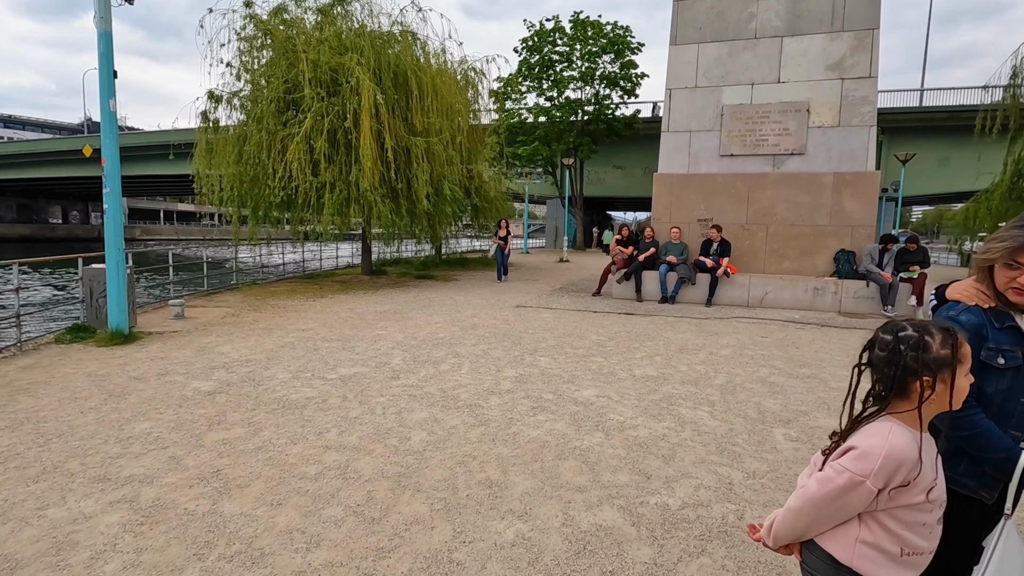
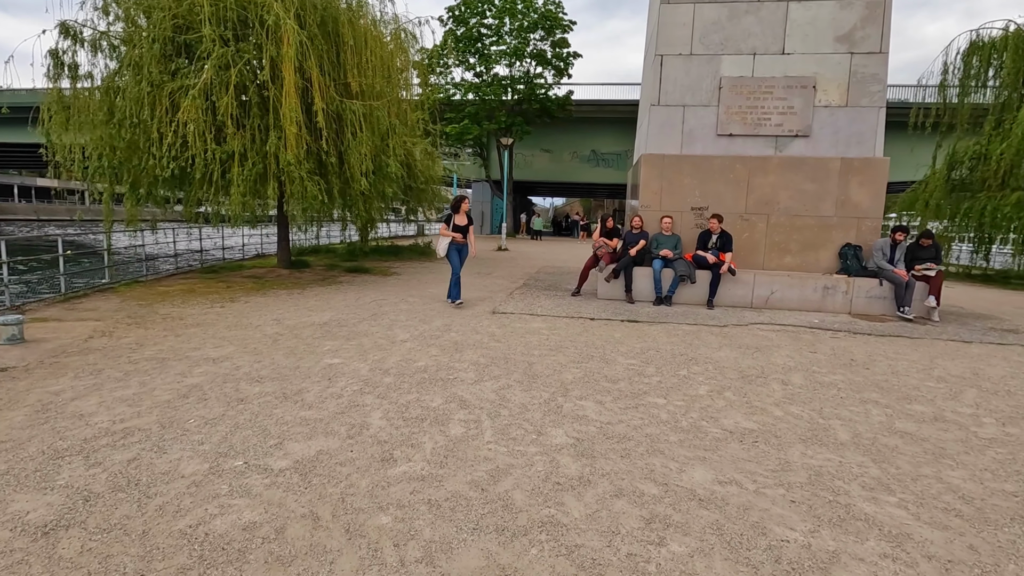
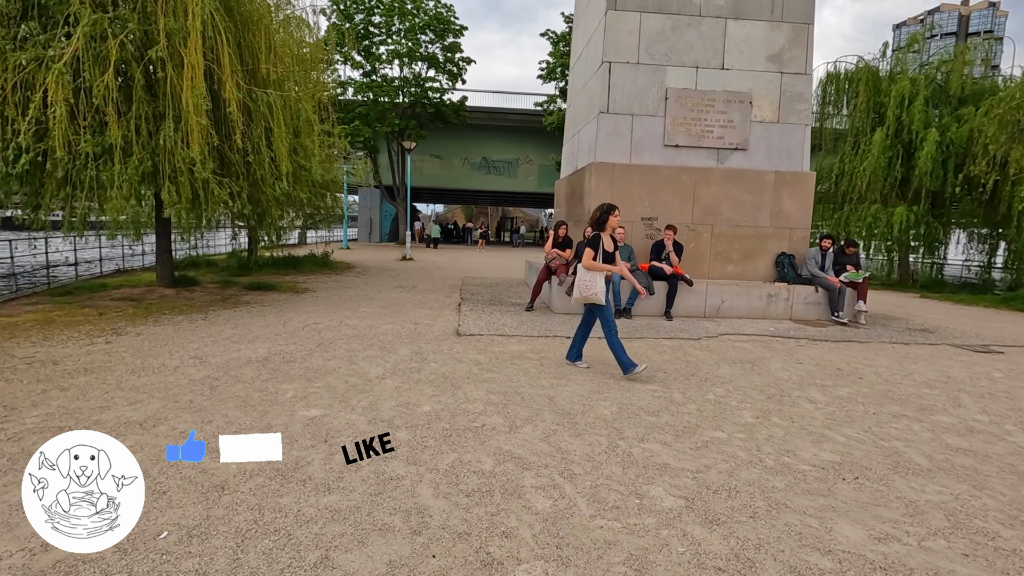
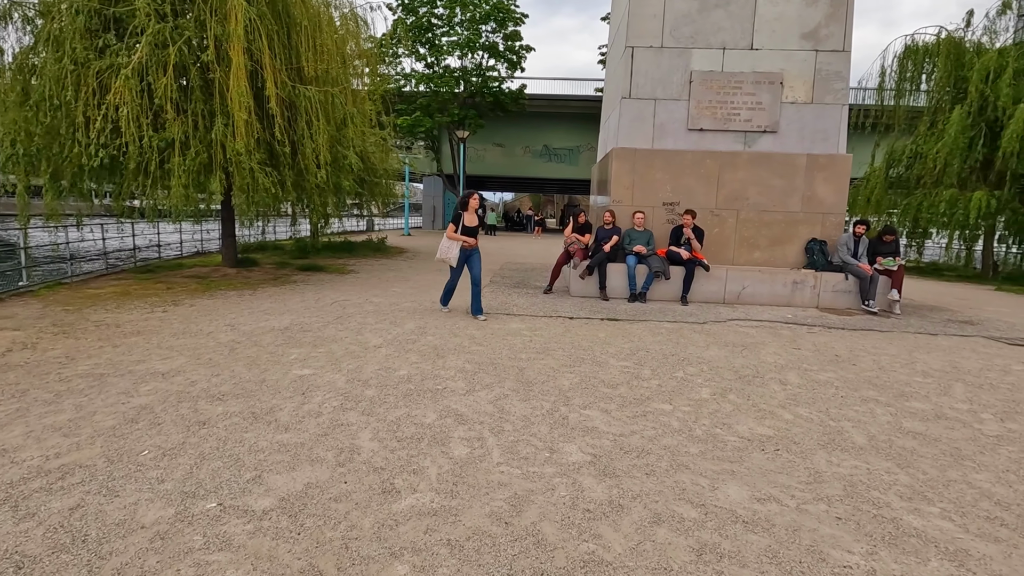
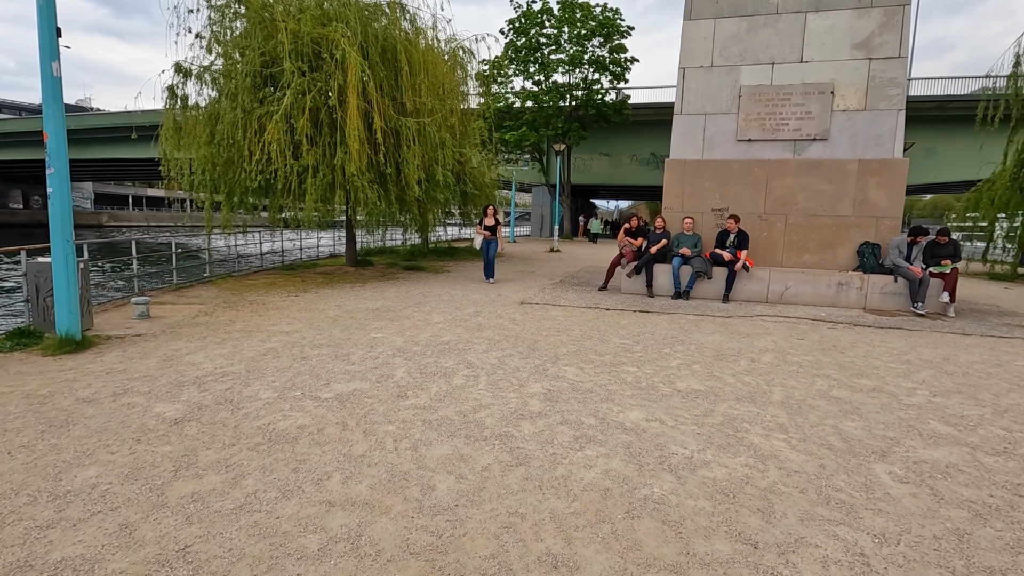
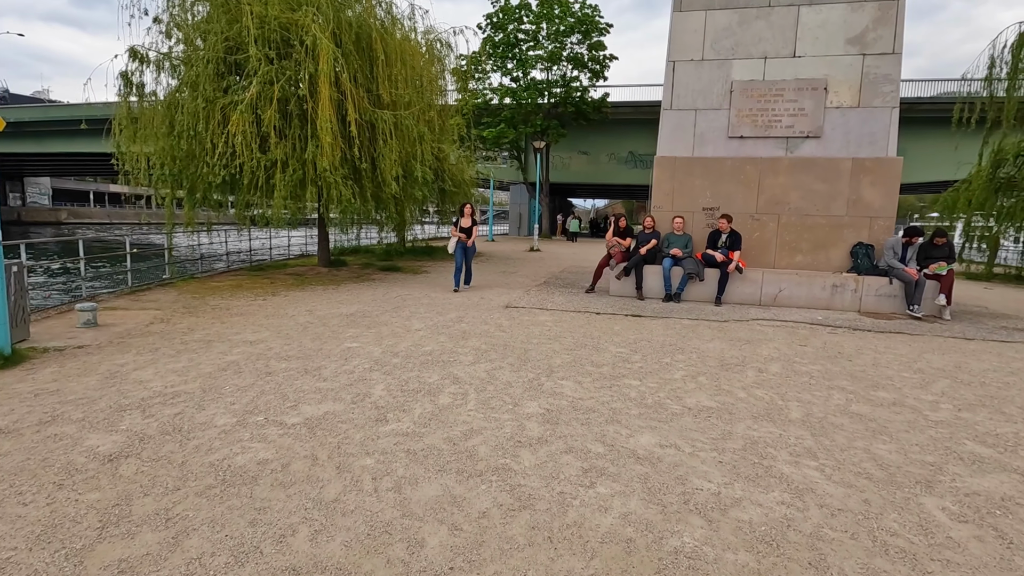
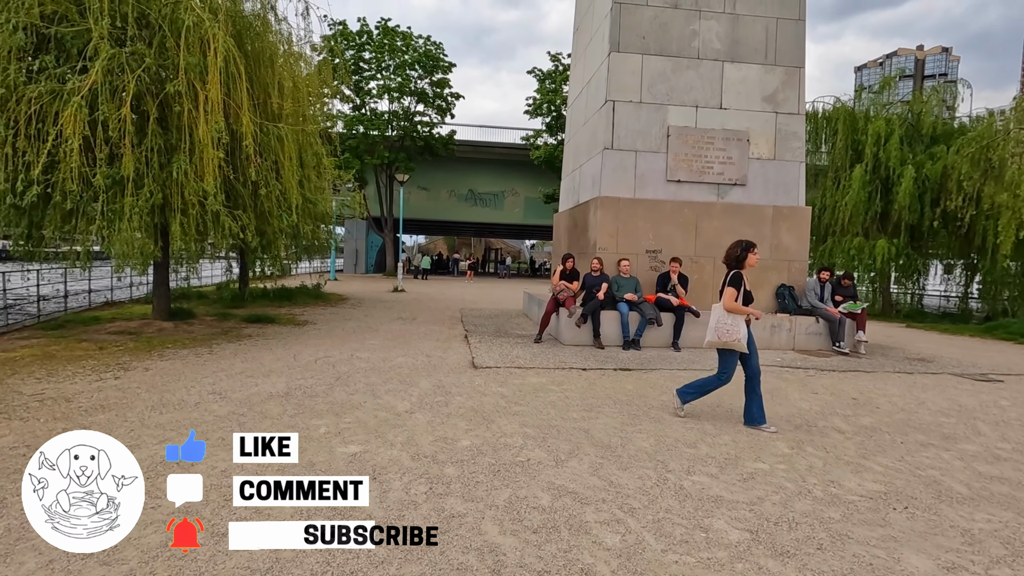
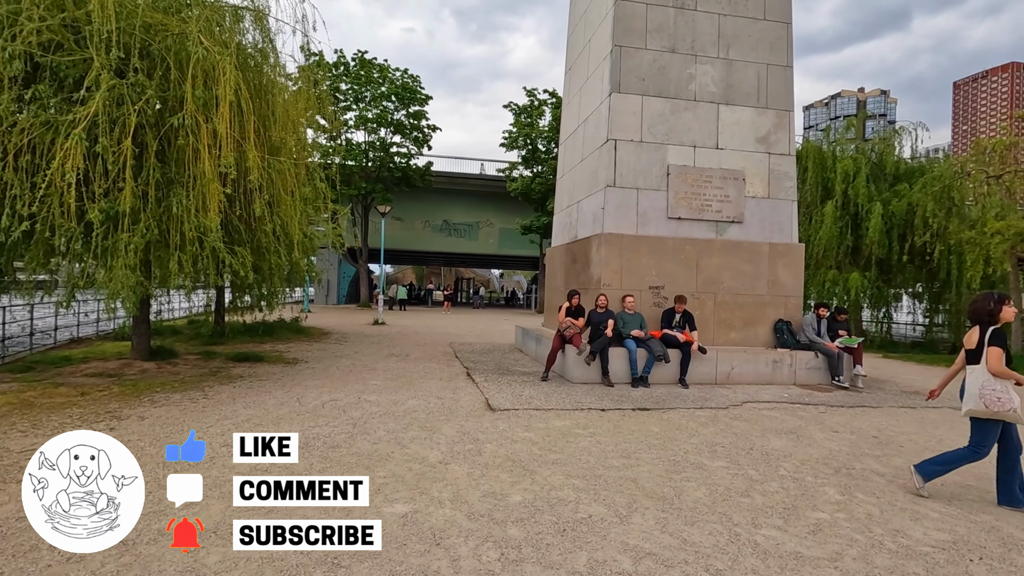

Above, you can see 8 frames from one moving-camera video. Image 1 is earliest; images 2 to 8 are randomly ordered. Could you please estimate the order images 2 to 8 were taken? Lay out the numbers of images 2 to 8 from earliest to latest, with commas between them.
5, 6, 2, 4, 3, 7, 8
